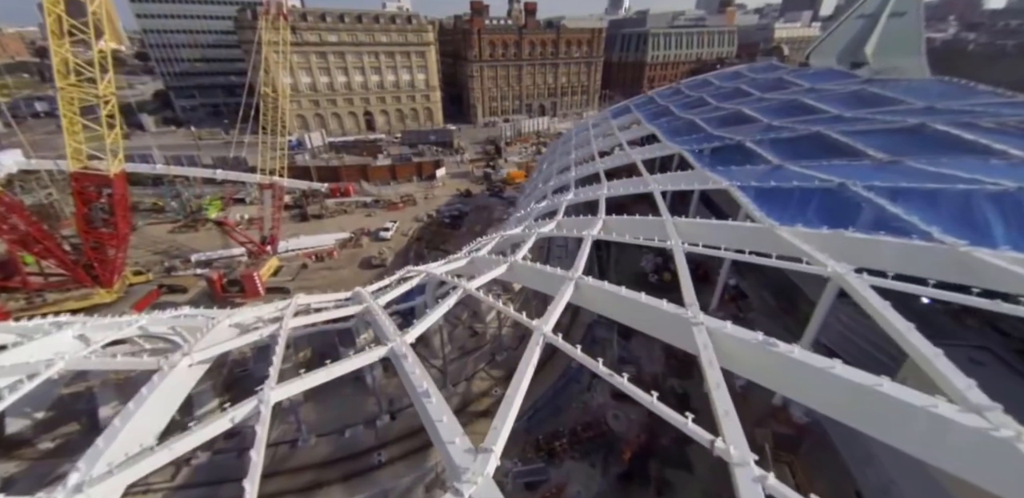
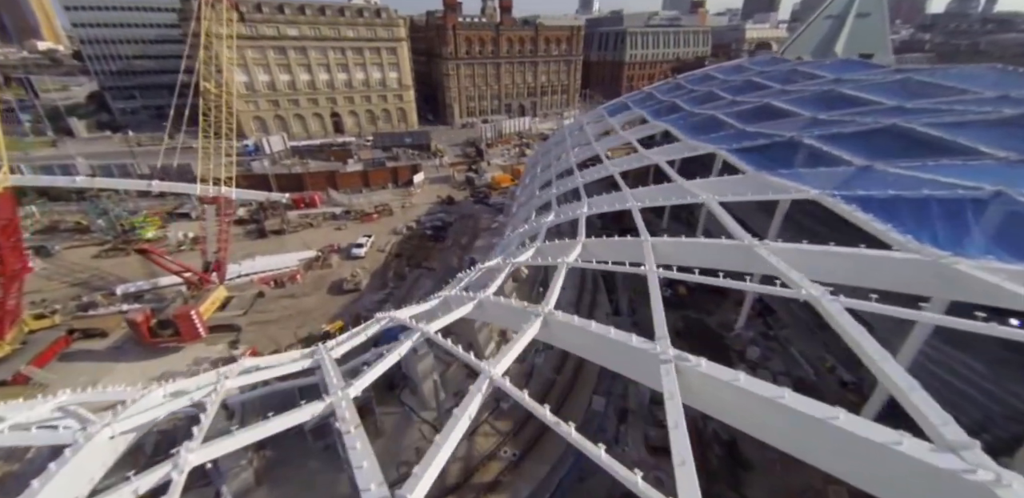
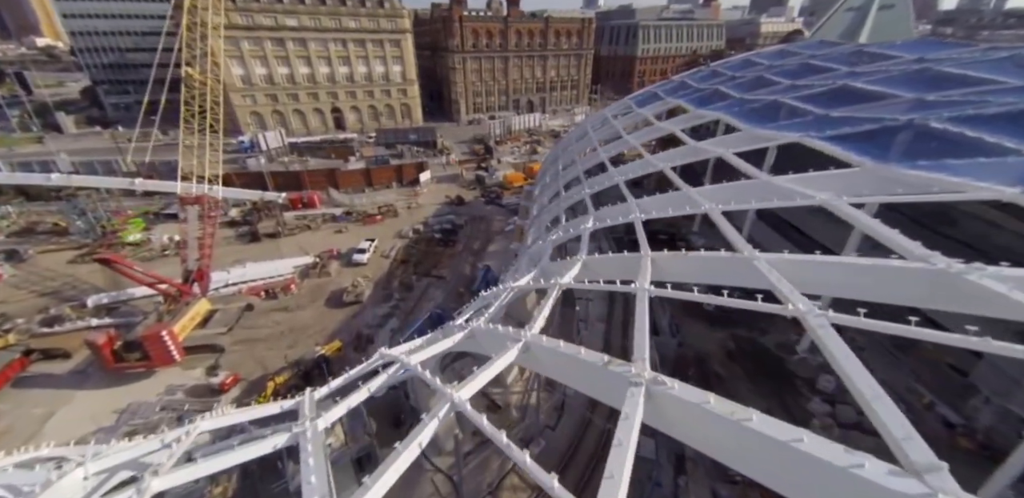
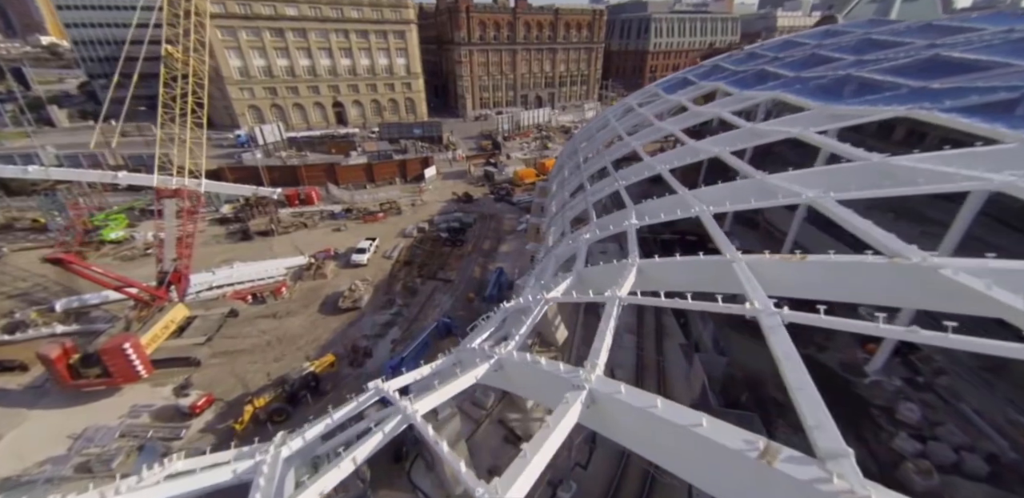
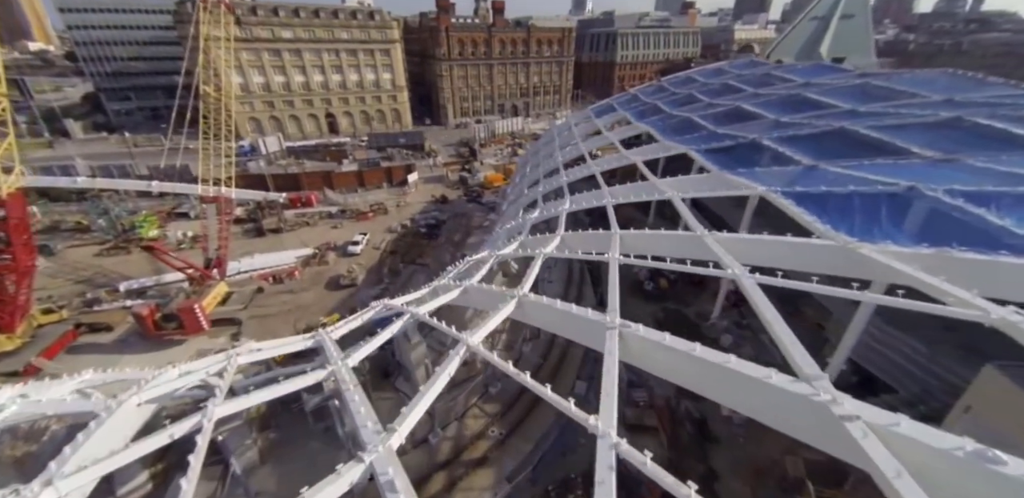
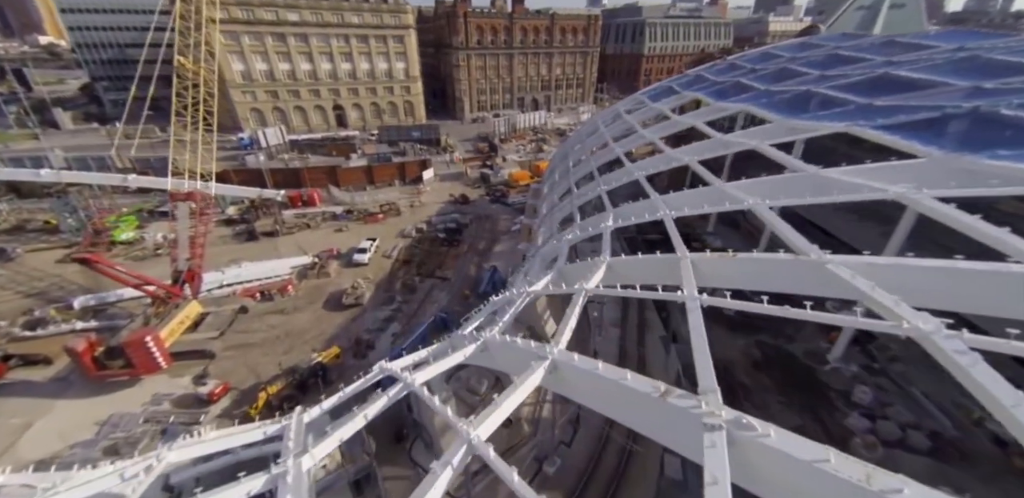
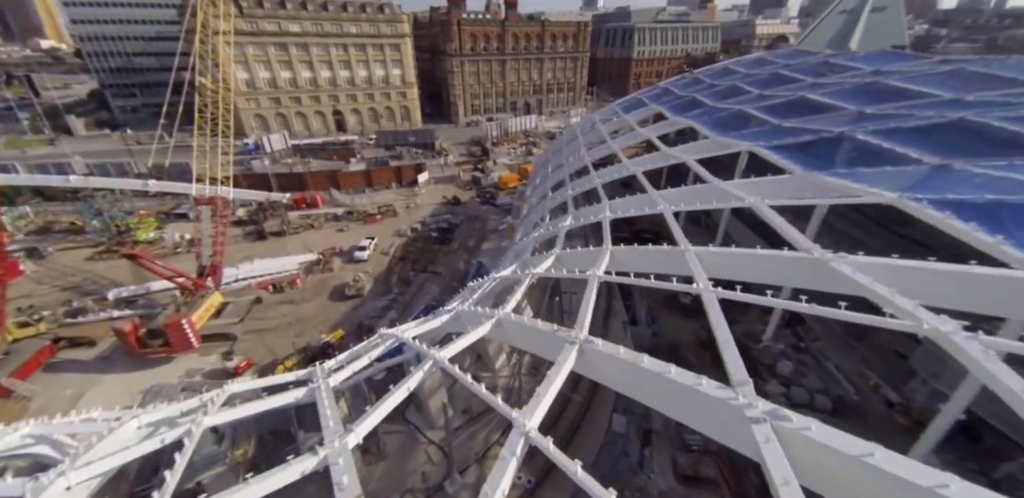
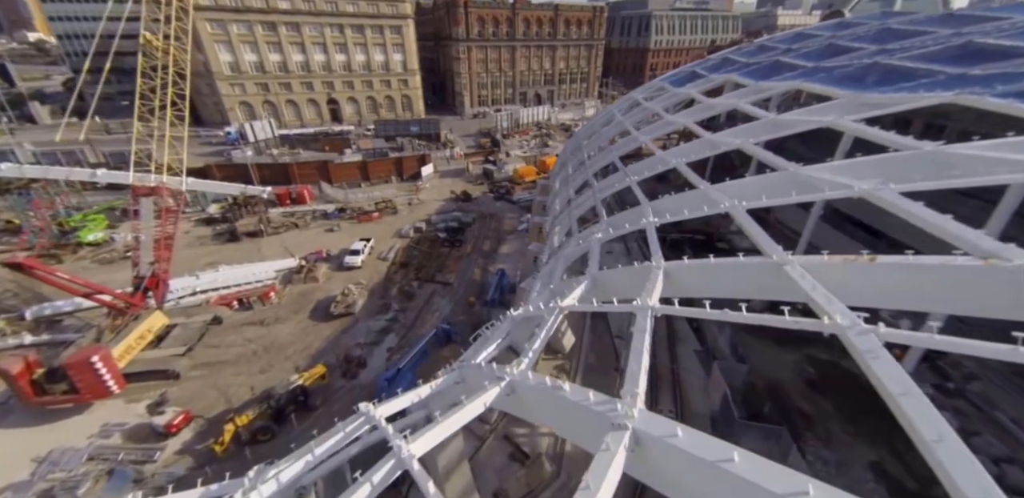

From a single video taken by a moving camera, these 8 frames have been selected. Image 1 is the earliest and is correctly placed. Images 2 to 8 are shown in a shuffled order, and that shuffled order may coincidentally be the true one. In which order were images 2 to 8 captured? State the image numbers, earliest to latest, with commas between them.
5, 2, 7, 3, 6, 4, 8
